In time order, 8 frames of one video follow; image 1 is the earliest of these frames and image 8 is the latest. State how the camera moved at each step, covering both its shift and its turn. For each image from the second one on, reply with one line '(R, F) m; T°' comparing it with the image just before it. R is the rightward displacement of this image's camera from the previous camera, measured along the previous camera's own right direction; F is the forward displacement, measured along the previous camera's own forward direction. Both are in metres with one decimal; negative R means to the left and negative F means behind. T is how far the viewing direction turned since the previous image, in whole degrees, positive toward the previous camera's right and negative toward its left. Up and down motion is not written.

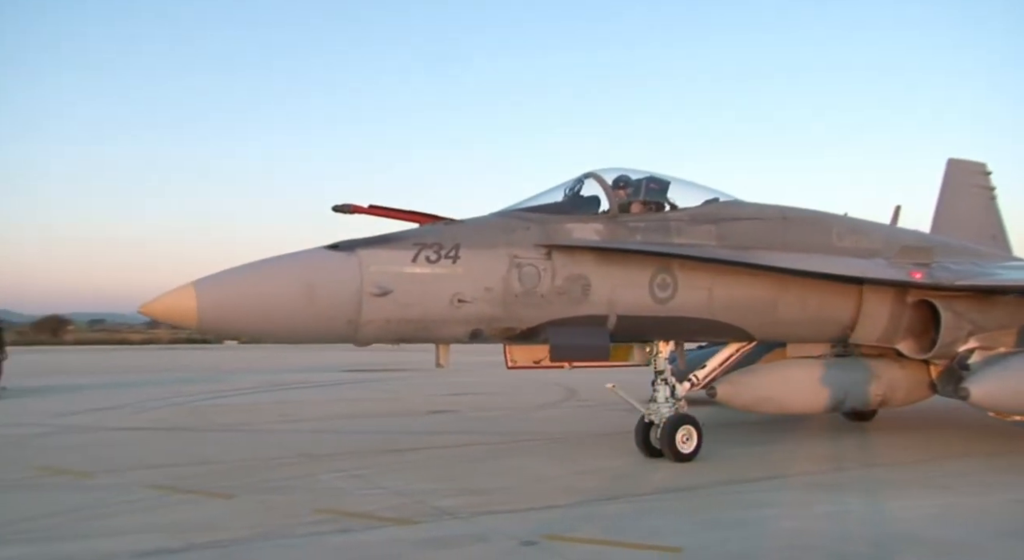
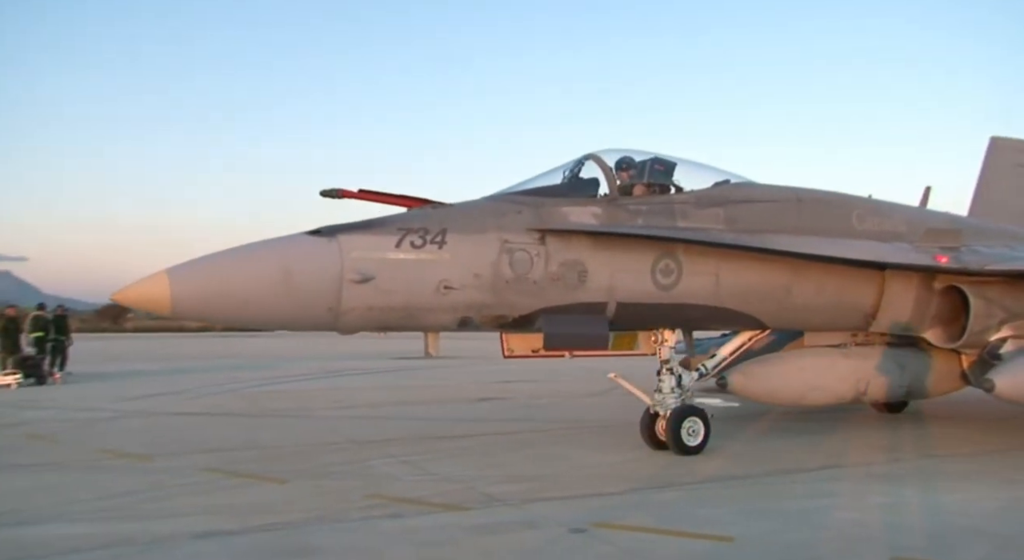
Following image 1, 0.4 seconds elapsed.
(+0.5, +0.3) m; -3°
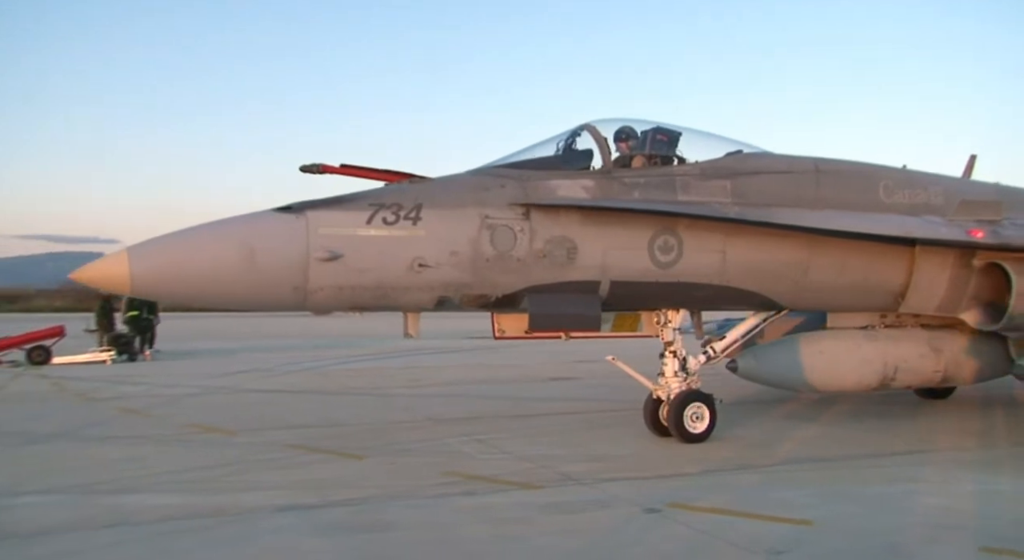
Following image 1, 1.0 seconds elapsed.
(+0.7, +0.4) m; -5°
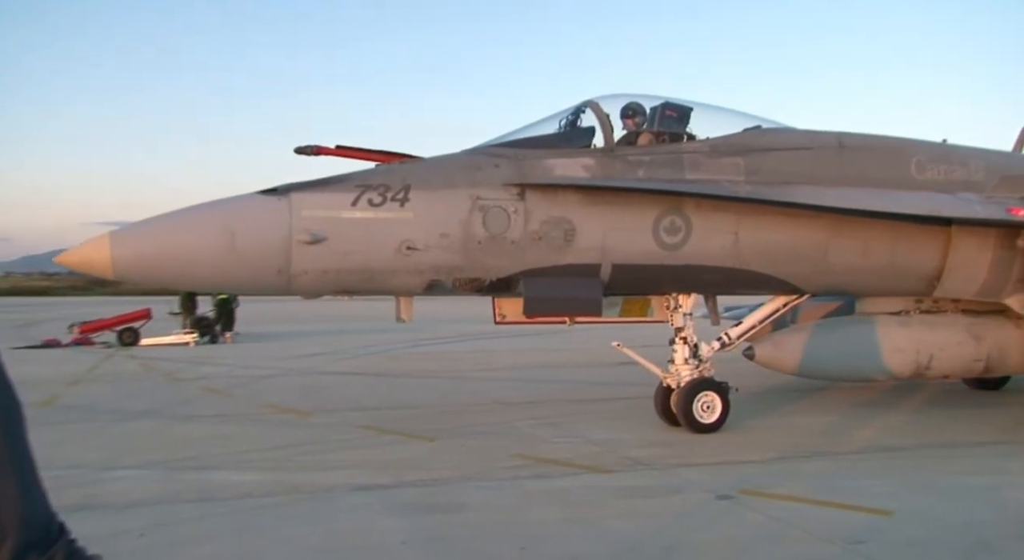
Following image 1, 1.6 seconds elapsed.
(+0.6, +0.3) m; -5°
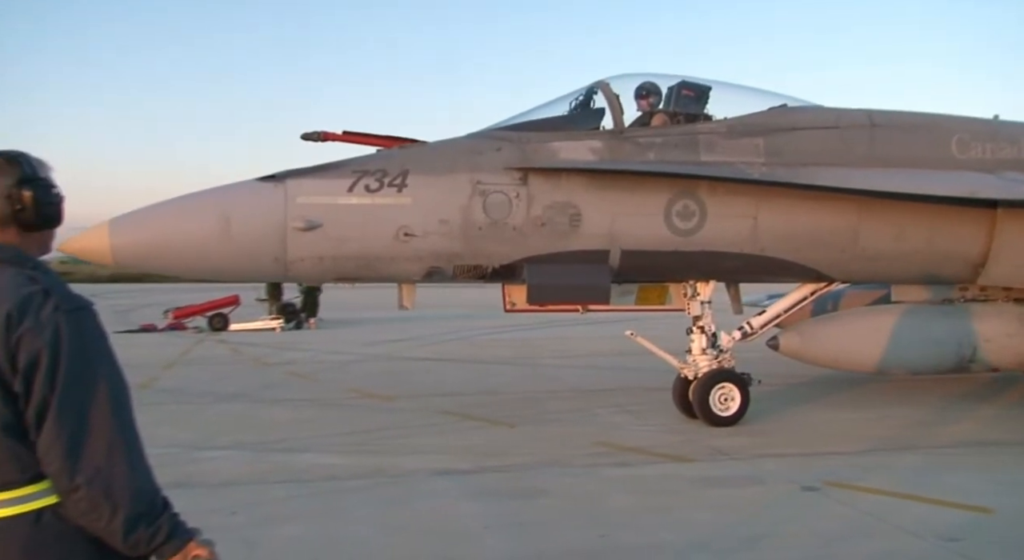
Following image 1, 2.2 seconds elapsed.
(+0.6, +0.2) m; -5°
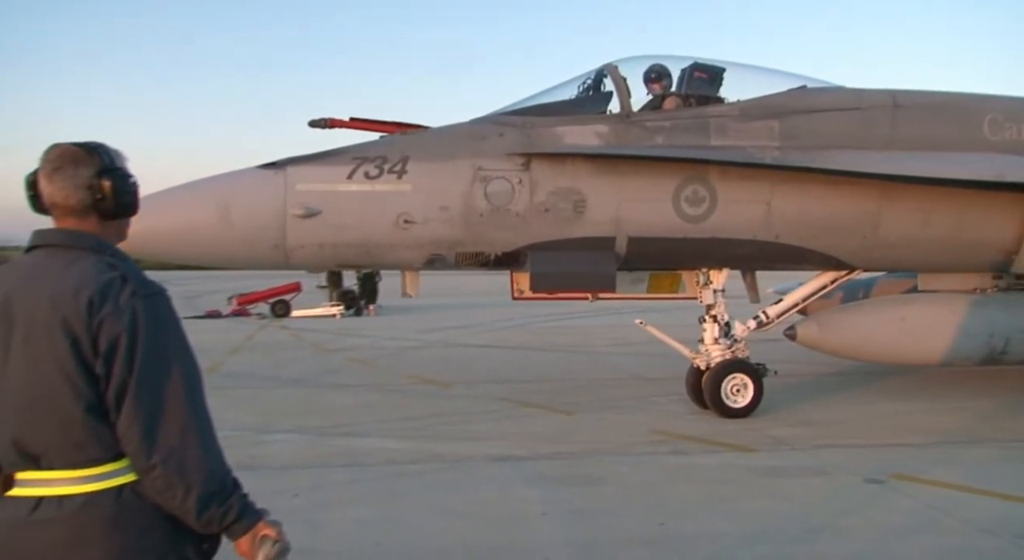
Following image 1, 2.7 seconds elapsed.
(+0.4, +0.1) m; -4°
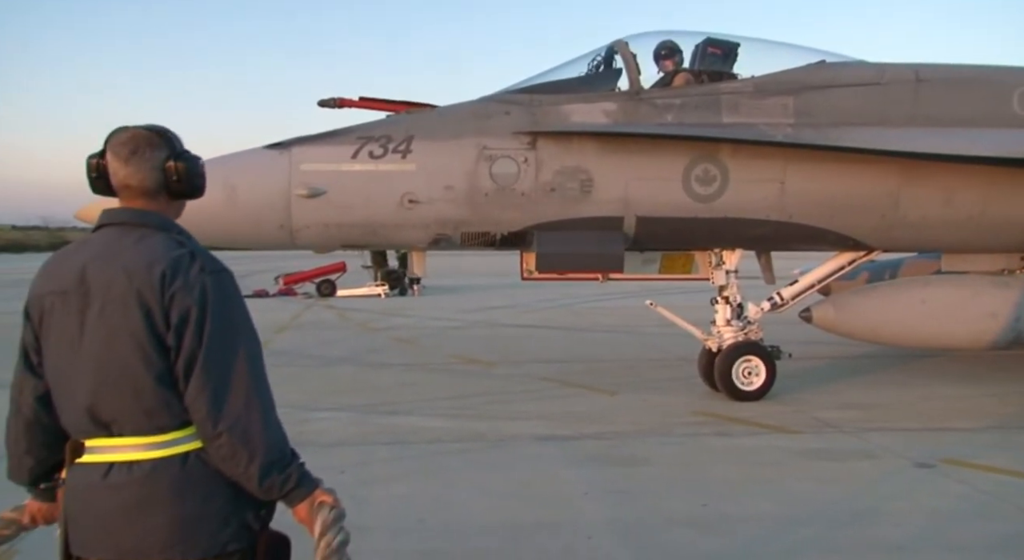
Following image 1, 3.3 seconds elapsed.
(+0.3, +0.1) m; -3°
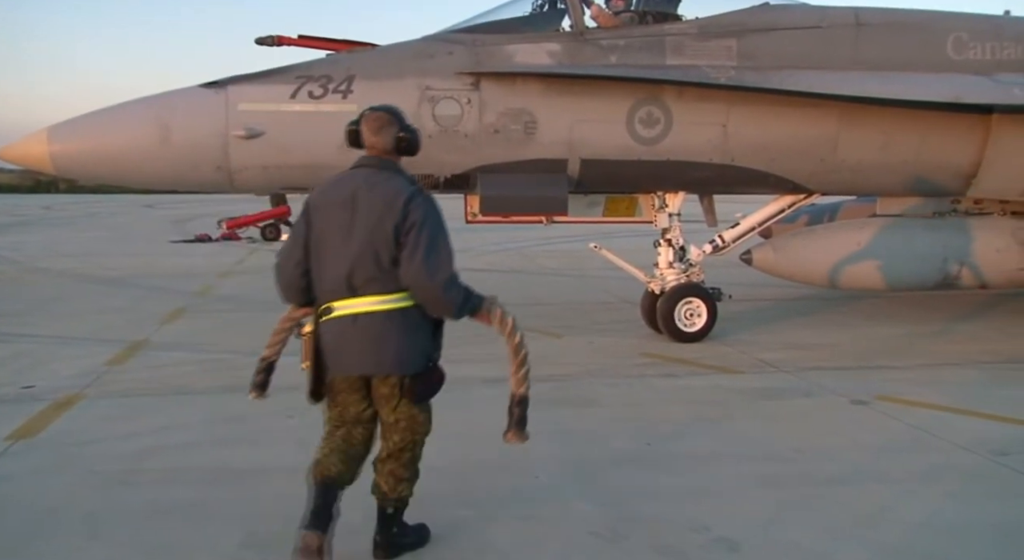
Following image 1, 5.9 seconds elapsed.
(0.0, 0.0) m; +3°
